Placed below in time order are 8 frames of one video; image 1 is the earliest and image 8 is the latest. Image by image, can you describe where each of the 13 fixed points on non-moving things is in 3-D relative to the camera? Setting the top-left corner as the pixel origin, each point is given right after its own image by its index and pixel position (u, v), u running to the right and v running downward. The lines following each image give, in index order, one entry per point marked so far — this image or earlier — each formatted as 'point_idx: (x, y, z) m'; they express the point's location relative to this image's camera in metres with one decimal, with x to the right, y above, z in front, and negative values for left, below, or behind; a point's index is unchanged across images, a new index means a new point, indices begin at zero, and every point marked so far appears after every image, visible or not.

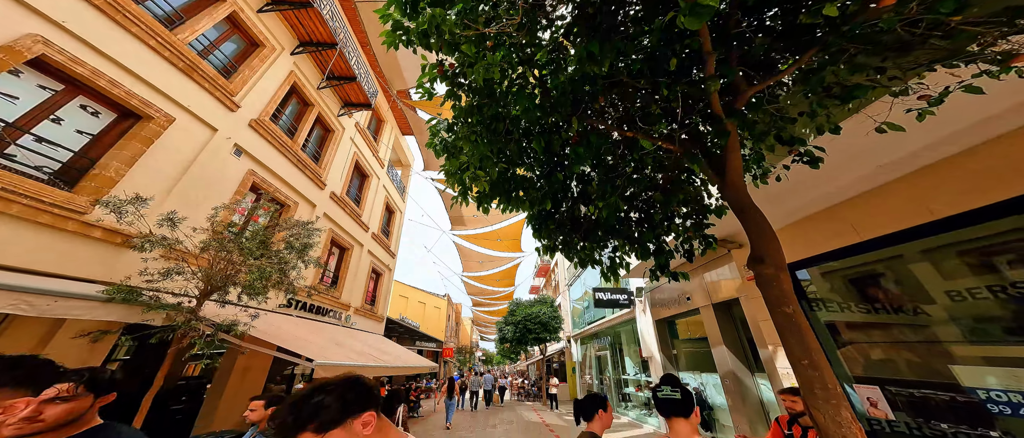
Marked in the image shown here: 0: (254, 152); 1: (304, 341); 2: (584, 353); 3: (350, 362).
0: (-6.5, +1.7, +8.0) m
1: (-4.8, -2.7, +7.5) m
2: (+4.3, -7.3, +18.7) m
3: (-3.8, -3.2, +7.6) m
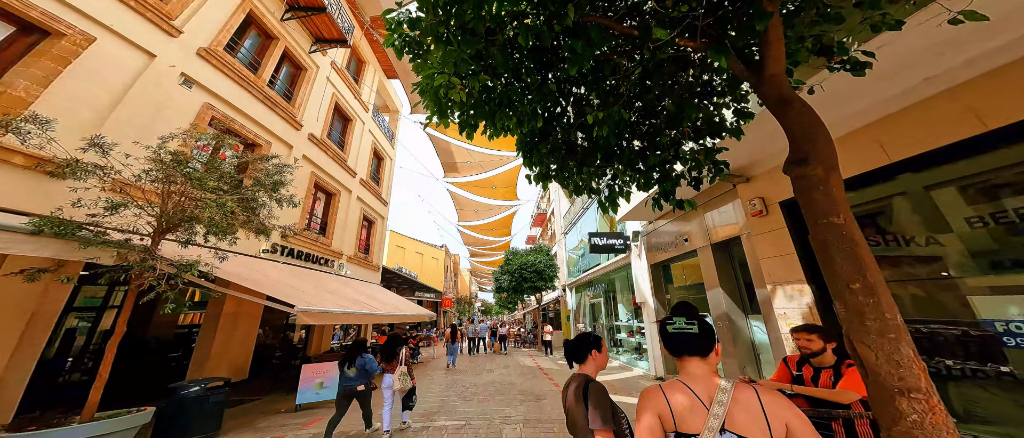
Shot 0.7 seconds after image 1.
0: (-6.8, +3.0, +7.1) m
1: (-5.1, -1.4, +7.1) m
2: (+4.0, -4.3, +19.0) m
3: (-4.0, -1.9, +7.4) m
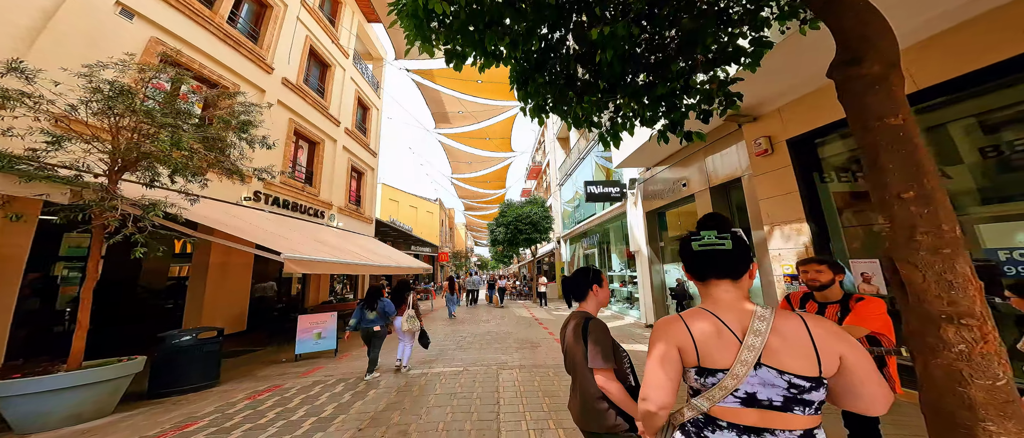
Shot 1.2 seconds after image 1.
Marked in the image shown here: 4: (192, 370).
0: (-7.0, +4.0, +6.2) m
1: (-5.2, -0.3, +6.8) m
2: (+3.7, -1.5, +19.1) m
3: (-4.2, -0.8, +7.2) m
4: (-5.2, -2.4, +5.1) m
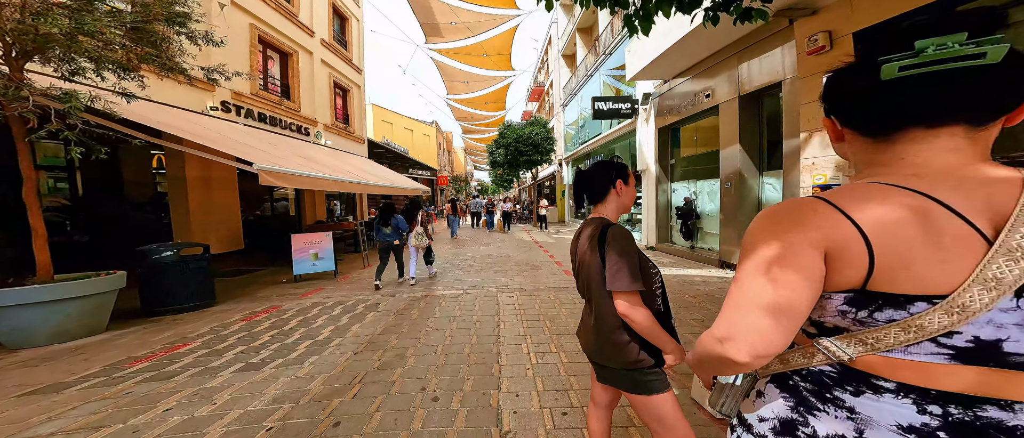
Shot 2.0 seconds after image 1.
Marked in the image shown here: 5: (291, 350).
0: (-7.0, +5.3, +4.6) m
1: (-5.2, +1.2, +6.2) m
2: (+3.7, +2.7, +18.4) m
3: (-4.1, +0.9, +6.6) m
4: (-5.2, -1.1, +4.9) m
5: (-2.6, -1.5, +3.7) m
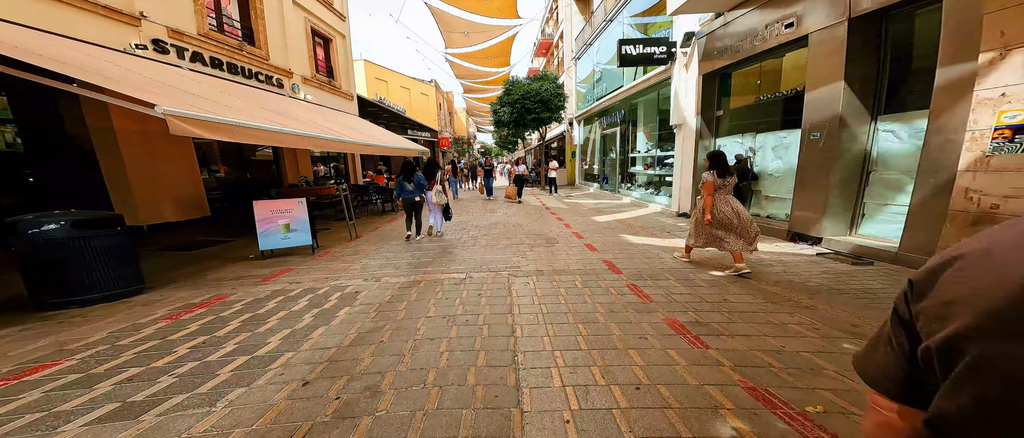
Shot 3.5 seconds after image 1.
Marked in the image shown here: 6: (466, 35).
0: (-6.8, +5.7, +2.8) m
1: (-5.0, +1.7, +4.7) m
2: (+4.0, +4.4, +16.7) m
3: (-3.9, +1.4, +5.2) m
4: (-5.0, -0.7, +3.7) m
5: (-2.4, -1.3, +2.5) m
6: (-2.3, +9.3, +16.0) m
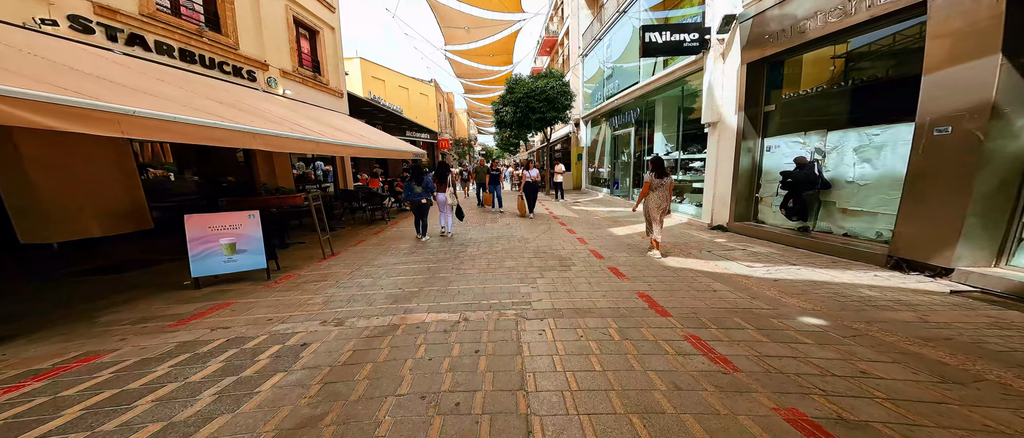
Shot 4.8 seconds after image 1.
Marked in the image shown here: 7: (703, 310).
0: (-6.7, +5.5, +1.7) m
1: (-4.8, +1.5, +3.6) m
2: (+4.1, +4.0, +15.6) m
3: (-3.8, +1.2, +4.0) m
4: (-4.9, -0.9, +2.5) m
5: (-2.3, -1.4, +1.3) m
6: (-2.2, +8.9, +14.9) m
7: (+2.0, -0.9, +3.3) m
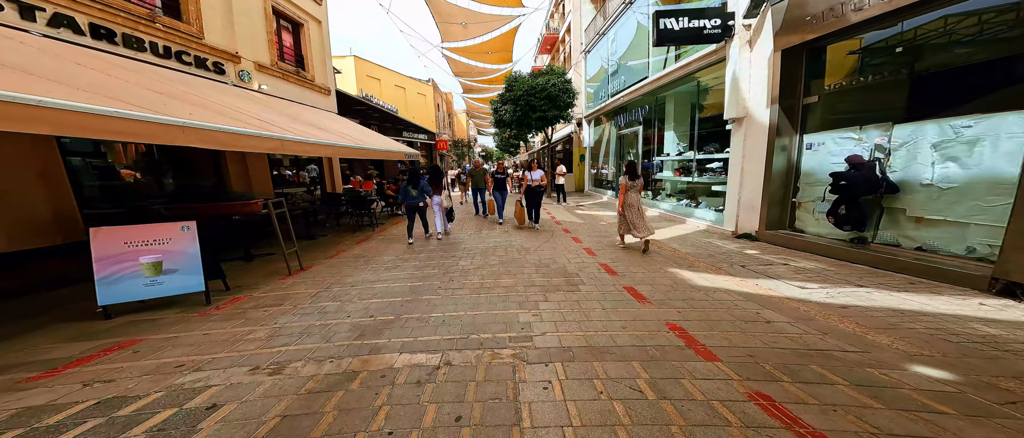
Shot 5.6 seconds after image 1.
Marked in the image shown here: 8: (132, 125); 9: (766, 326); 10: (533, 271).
0: (-6.7, +5.4, +1.0) m
1: (-4.9, +1.4, +2.8) m
2: (+4.1, +3.8, +14.9) m
3: (-3.8, +1.1, +3.2) m
4: (-4.9, -1.0, +1.7) m
5: (-2.3, -1.5, +0.5) m
6: (-2.2, +8.7, +14.2) m
7: (+2.0, -1.1, +2.5) m
8: (-3.8, +1.0, +3.4) m
9: (+2.3, -1.0, +2.8) m
10: (+0.3, -0.8, +4.8) m
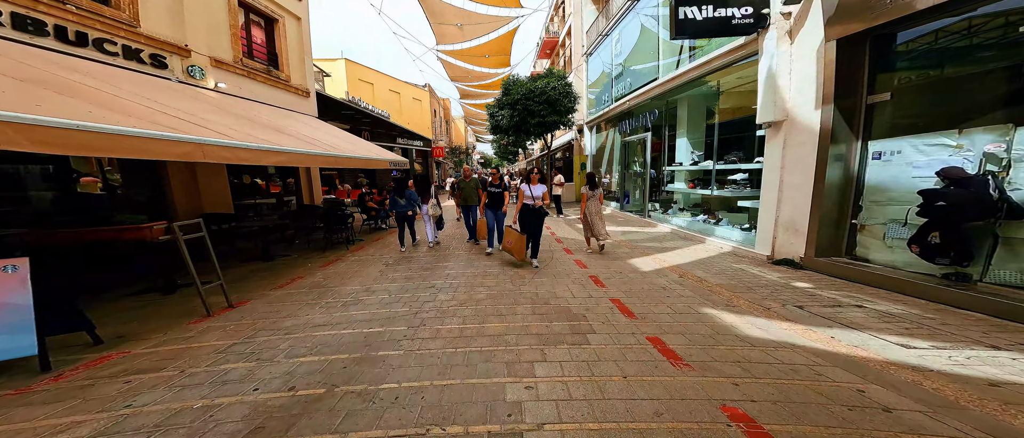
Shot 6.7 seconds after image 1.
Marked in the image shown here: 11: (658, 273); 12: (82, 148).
0: (-6.8, +5.2, +0.1) m
1: (-5.0, +1.2, +1.8) m
2: (+4.0, +3.2, +14.0) m
3: (-4.0, +0.9, +2.3) m
4: (-5.0, -1.2, +0.7) m
5: (-2.4, -1.7, -0.5) m
6: (-2.3, +8.2, +13.5) m
7: (+1.8, -1.3, +1.5) m
8: (-3.9, +0.8, +2.4) m
9: (+2.2, -1.2, +1.8) m
10: (+0.2, -1.1, +3.8) m
11: (+2.3, -0.9, +5.0) m
12: (-3.7, +0.8, +3.1) m
